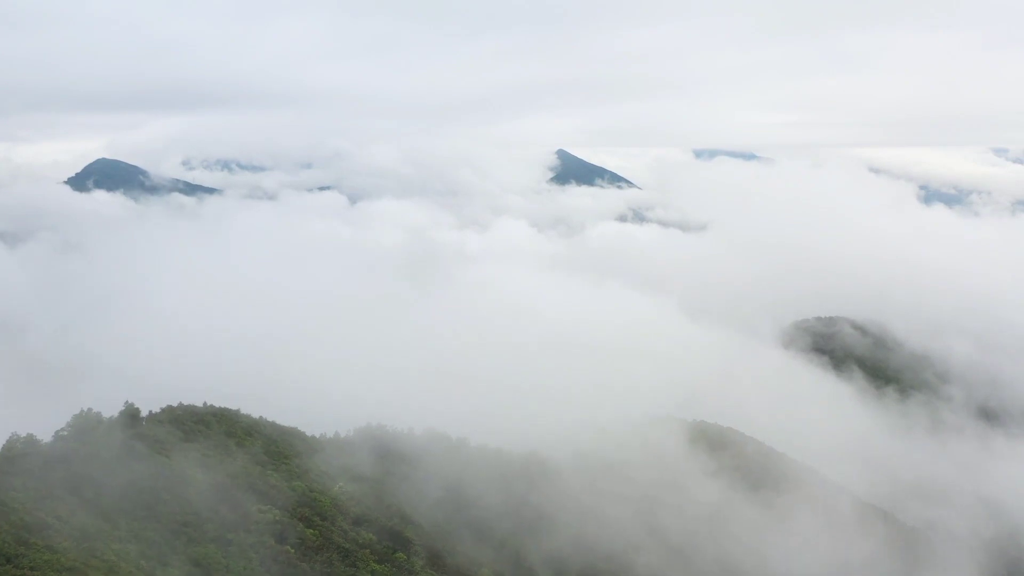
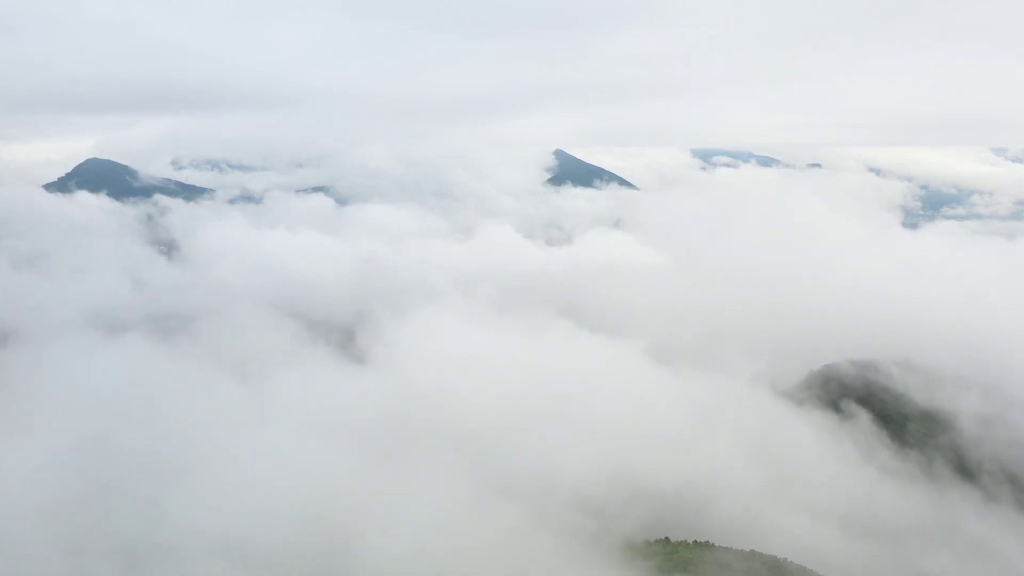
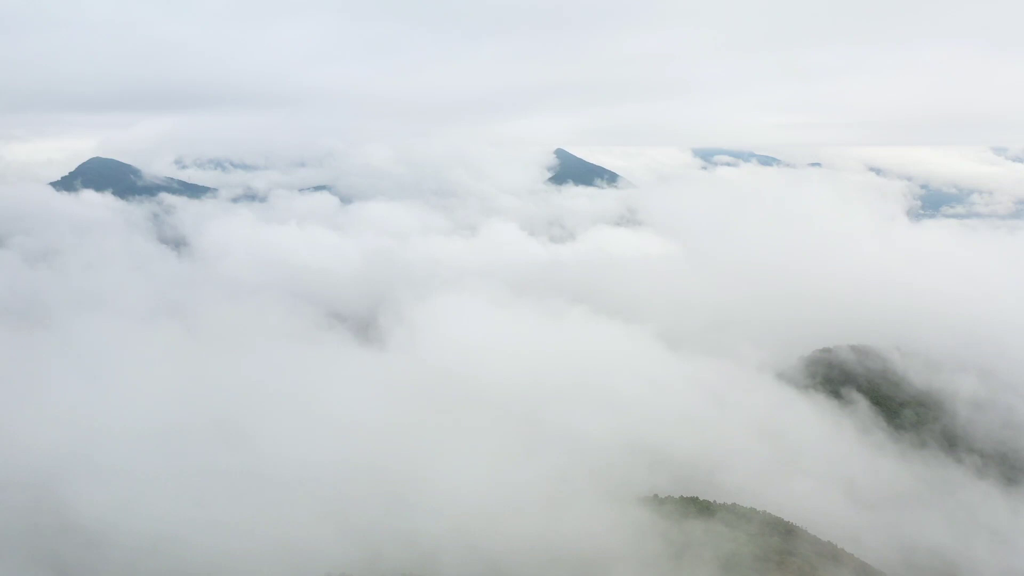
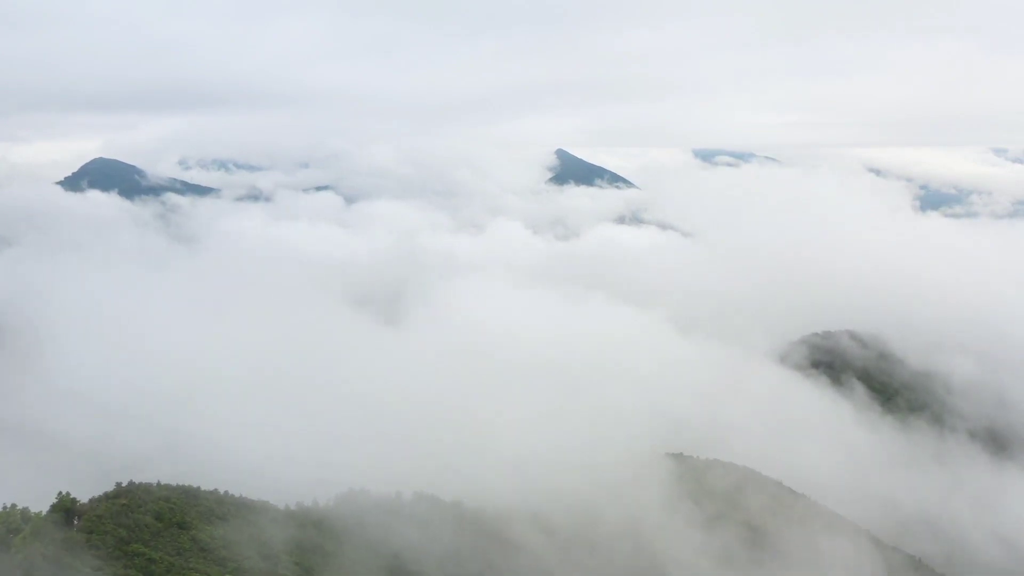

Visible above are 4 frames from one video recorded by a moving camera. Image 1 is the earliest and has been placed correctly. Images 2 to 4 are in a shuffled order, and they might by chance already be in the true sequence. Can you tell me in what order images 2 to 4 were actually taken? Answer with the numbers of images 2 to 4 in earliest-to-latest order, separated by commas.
4, 3, 2
